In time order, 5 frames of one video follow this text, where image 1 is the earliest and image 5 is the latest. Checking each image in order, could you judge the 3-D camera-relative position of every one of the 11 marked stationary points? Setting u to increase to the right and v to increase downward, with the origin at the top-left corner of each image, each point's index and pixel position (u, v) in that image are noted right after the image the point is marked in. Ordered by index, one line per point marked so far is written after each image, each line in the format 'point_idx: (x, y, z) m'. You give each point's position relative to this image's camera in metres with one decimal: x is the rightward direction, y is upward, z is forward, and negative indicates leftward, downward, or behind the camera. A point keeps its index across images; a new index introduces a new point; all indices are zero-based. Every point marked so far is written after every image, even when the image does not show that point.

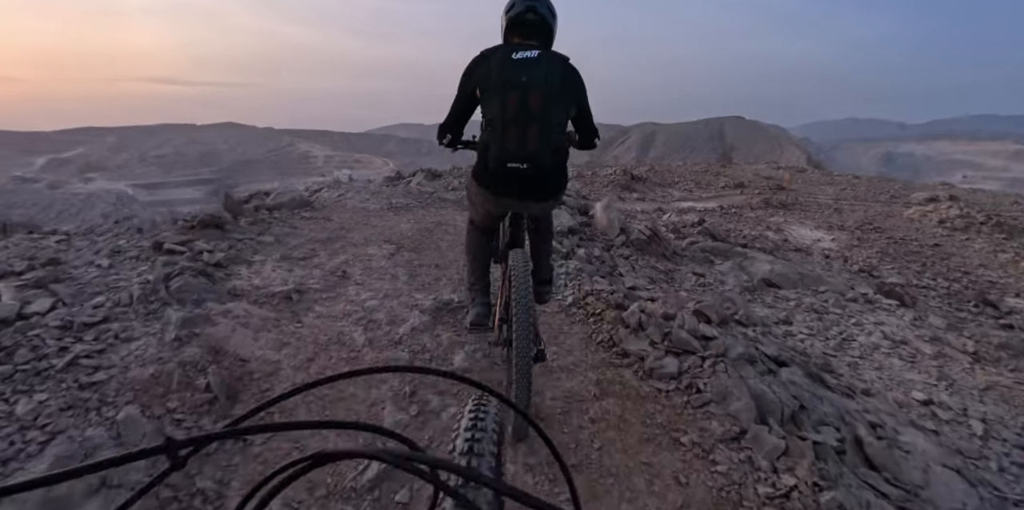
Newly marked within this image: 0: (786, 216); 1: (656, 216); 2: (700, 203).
0: (+9.2, +1.3, +16.1) m
1: (+3.2, +0.9, +10.9) m
2: (+7.1, +1.9, +18.0) m
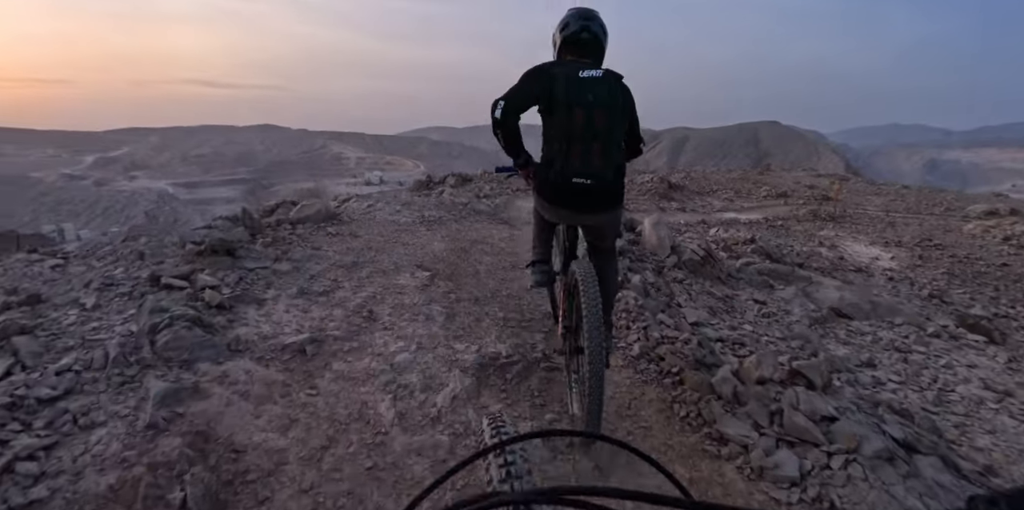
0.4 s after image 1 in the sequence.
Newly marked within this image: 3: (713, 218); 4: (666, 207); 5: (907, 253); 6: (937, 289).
0: (+10.2, +0.8, +15.0) m
1: (+3.9, +0.5, +10.2) m
2: (+8.2, +1.5, +17.0) m
3: (+6.0, +1.0, +14.3) m
4: (+4.8, +1.5, +15.1) m
5: (+10.4, 0.0, +12.7) m
6: (+8.1, -0.7, +9.2) m
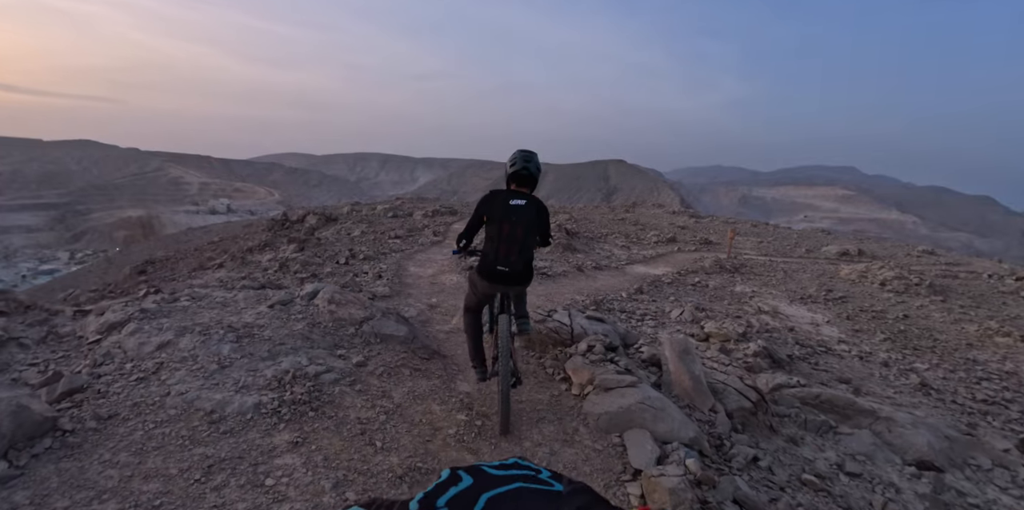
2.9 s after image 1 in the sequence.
0: (+7.2, -0.9, +14.5) m
1: (+2.4, -0.9, +8.2) m
2: (+4.8, -0.4, +16.0) m
3: (+3.4, -0.6, +12.8) m
4: (+2.0, -0.2, +13.2) m
5: (+8.1, -1.5, +12.3) m
6: (+6.8, -2.1, +8.2) m
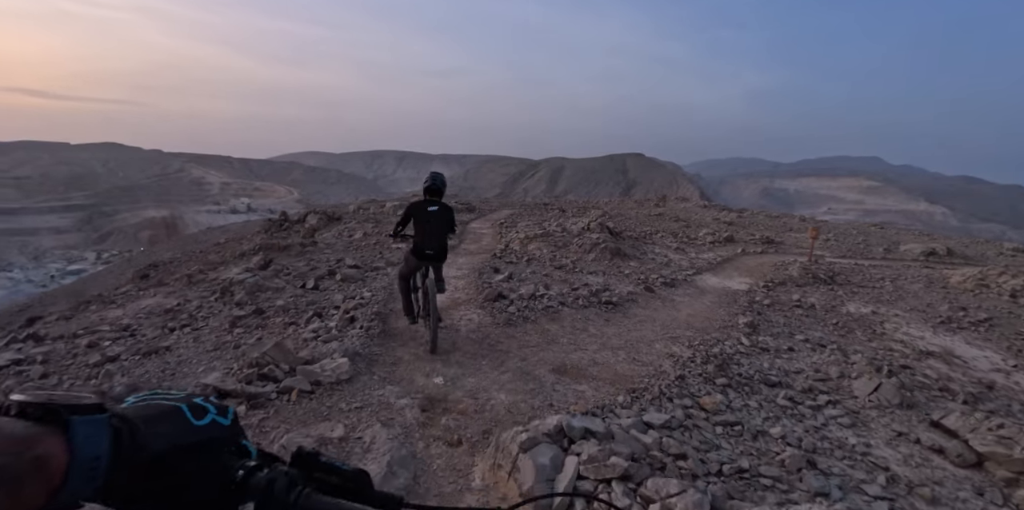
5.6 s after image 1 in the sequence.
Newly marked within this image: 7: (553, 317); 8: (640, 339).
0: (+8.0, -1.1, +11.0) m
1: (+3.0, -1.2, +4.8) m
2: (+5.6, -0.5, +12.5) m
3: (+4.1, -0.8, +9.4) m
4: (+2.8, -0.5, +9.9) m
5: (+8.8, -1.6, +8.7) m
6: (+7.4, -2.3, +4.7) m
7: (+0.5, -0.7, +5.6) m
8: (+1.5, -0.9, +5.7) m
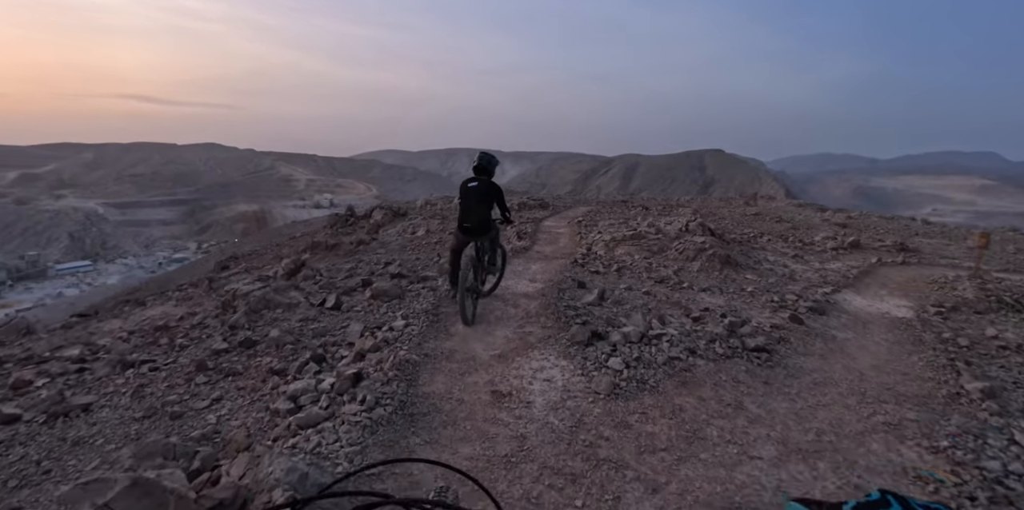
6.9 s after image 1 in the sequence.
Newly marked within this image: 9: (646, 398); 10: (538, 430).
0: (+9.4, -1.4, +7.7) m
1: (+3.6, -1.4, +2.3) m
2: (+7.3, -0.8, +9.6) m
3: (+5.4, -1.1, +6.7) m
4: (+4.1, -0.7, +7.3) m
5: (+9.9, -2.0, +5.4) m
6: (+7.9, -2.6, +1.6) m
7: (+1.2, -0.9, +3.4) m
8: (+2.2, -1.1, +3.4) m
9: (+0.9, -0.9, +3.1) m
10: (+0.1, -1.0, +2.8) m
